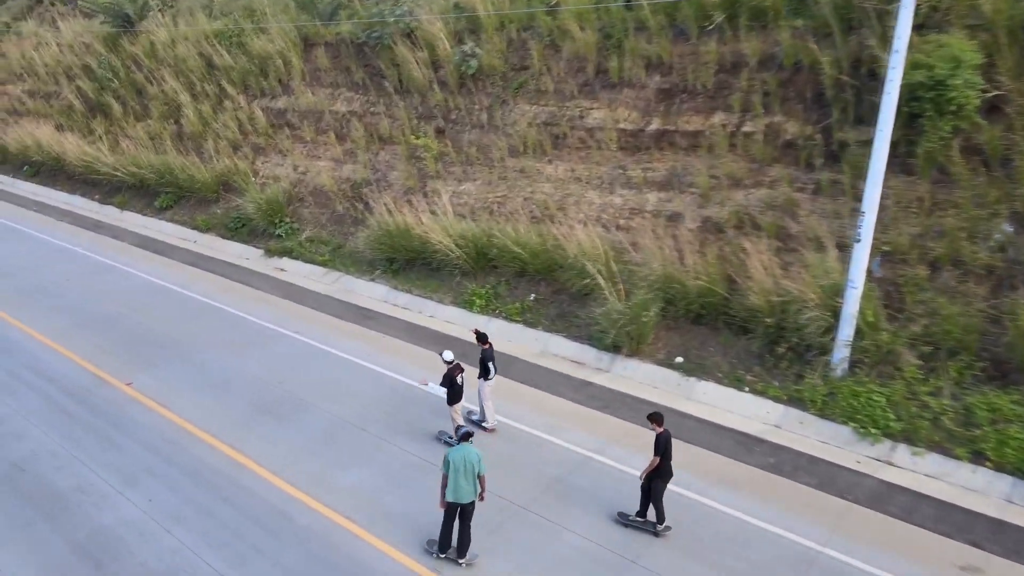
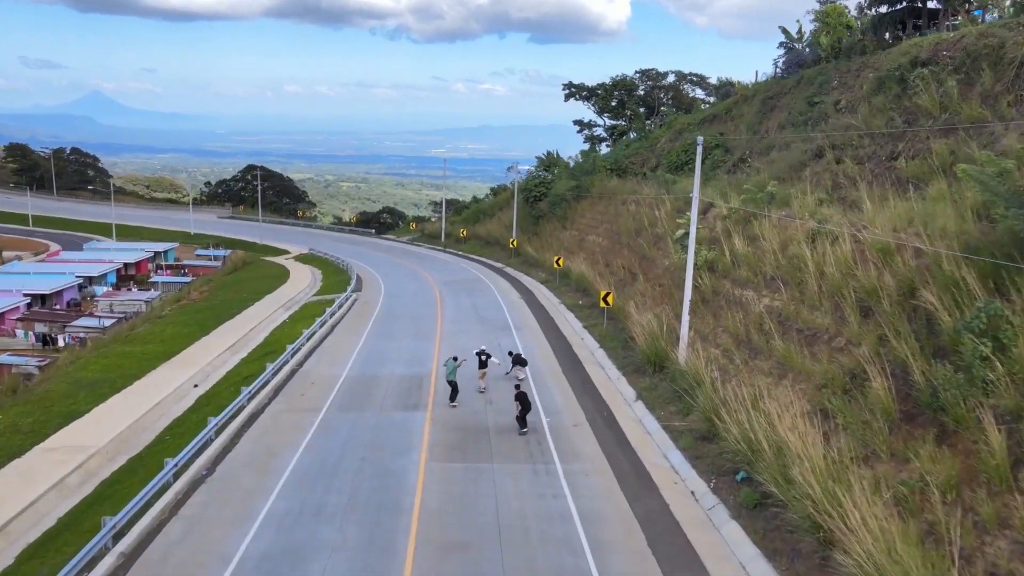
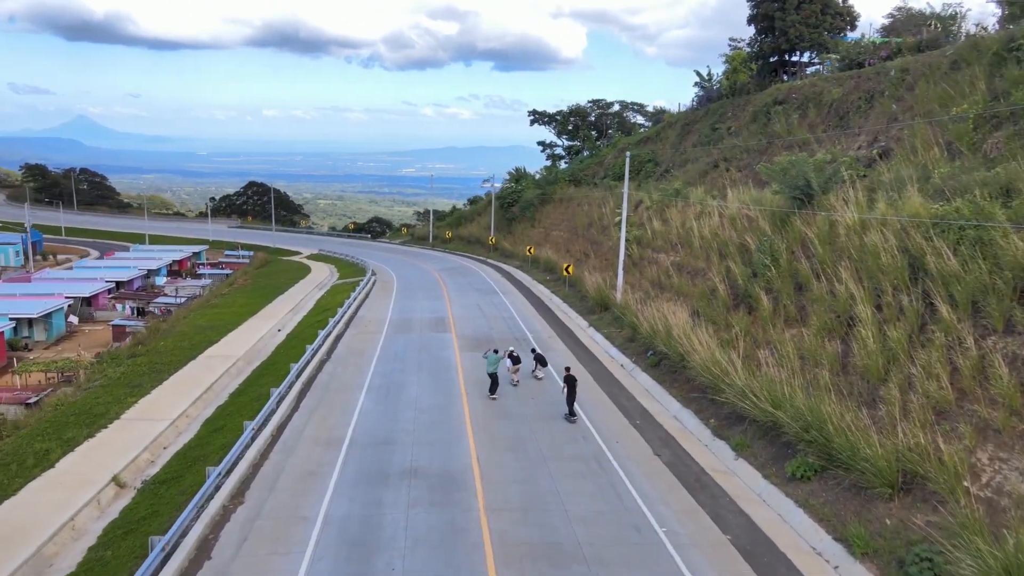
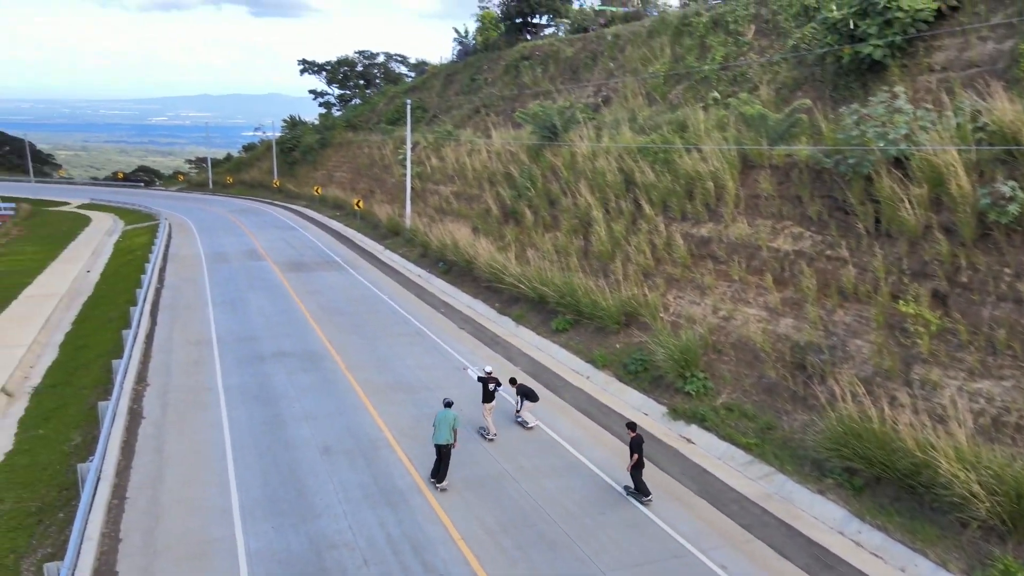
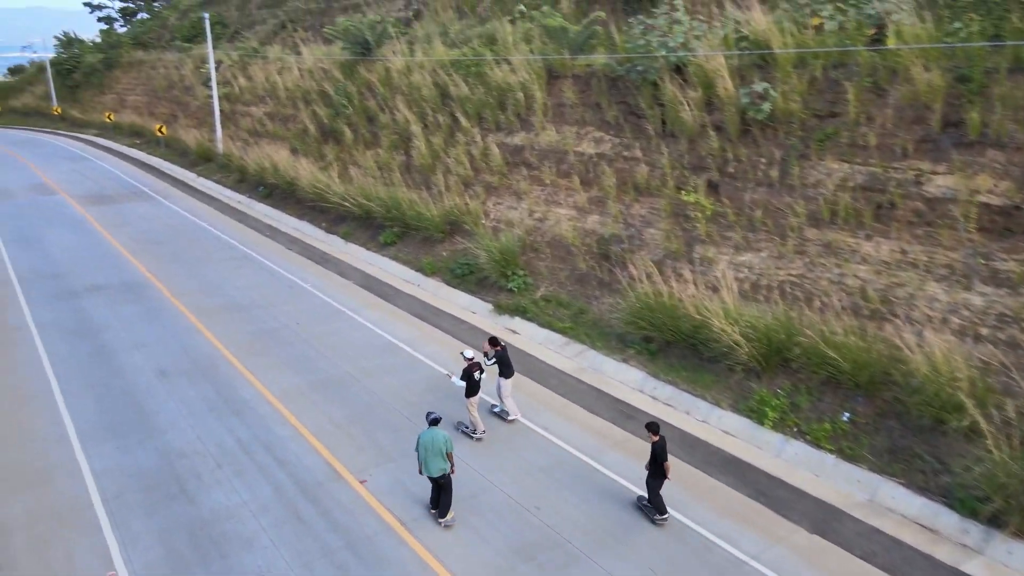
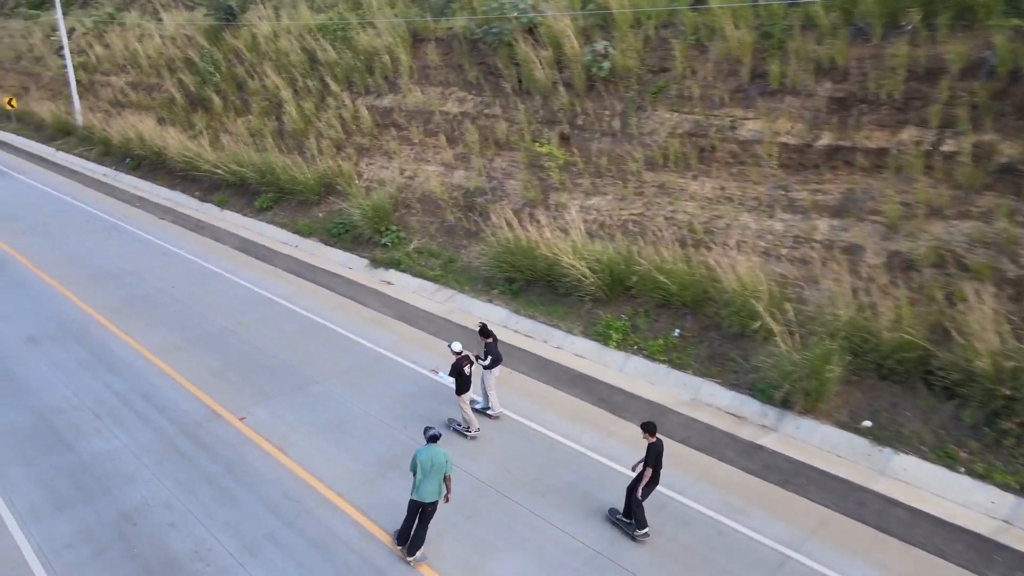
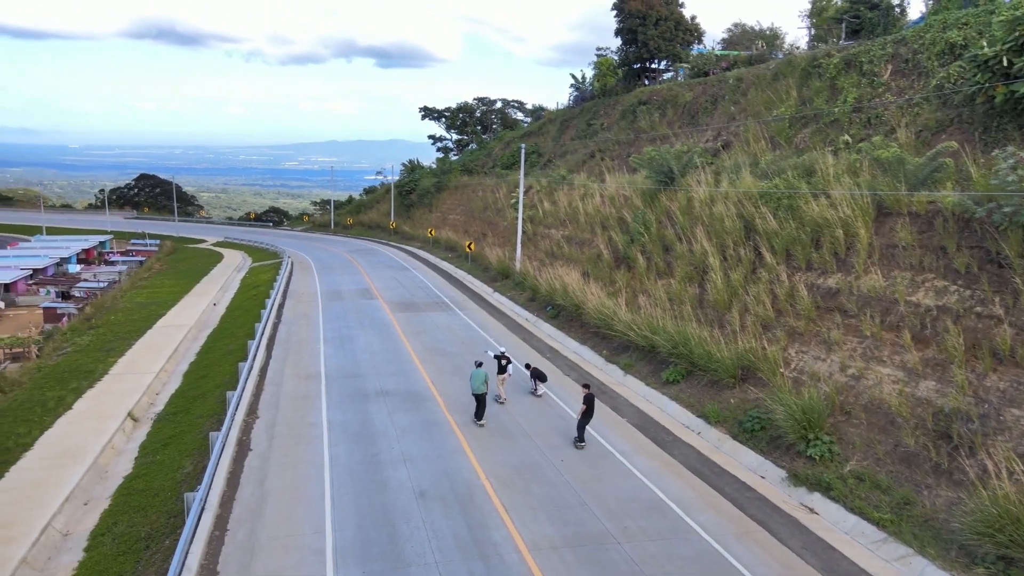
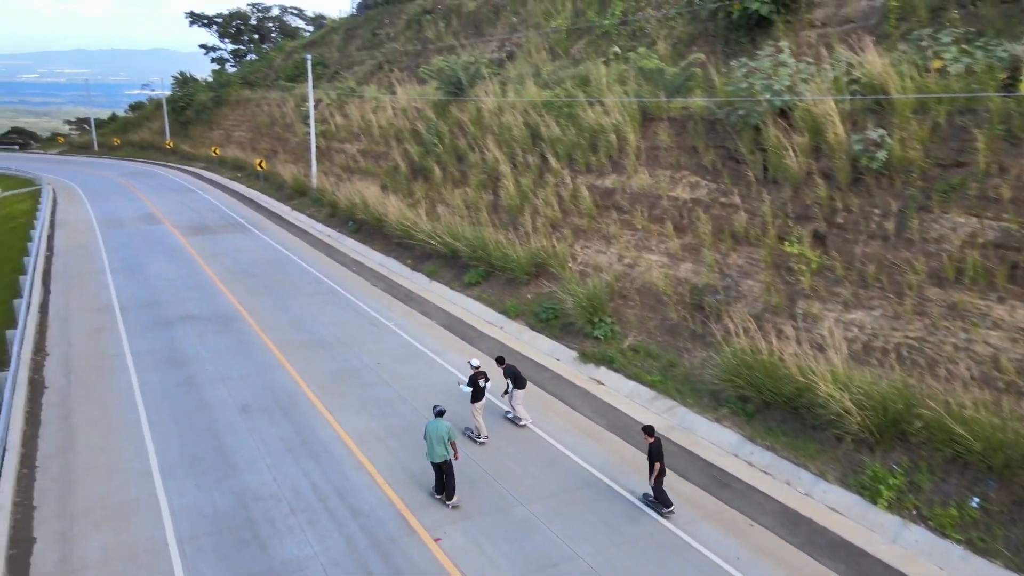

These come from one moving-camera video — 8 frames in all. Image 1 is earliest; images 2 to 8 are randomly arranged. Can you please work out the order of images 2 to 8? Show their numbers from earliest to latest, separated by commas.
6, 5, 8, 4, 7, 3, 2
